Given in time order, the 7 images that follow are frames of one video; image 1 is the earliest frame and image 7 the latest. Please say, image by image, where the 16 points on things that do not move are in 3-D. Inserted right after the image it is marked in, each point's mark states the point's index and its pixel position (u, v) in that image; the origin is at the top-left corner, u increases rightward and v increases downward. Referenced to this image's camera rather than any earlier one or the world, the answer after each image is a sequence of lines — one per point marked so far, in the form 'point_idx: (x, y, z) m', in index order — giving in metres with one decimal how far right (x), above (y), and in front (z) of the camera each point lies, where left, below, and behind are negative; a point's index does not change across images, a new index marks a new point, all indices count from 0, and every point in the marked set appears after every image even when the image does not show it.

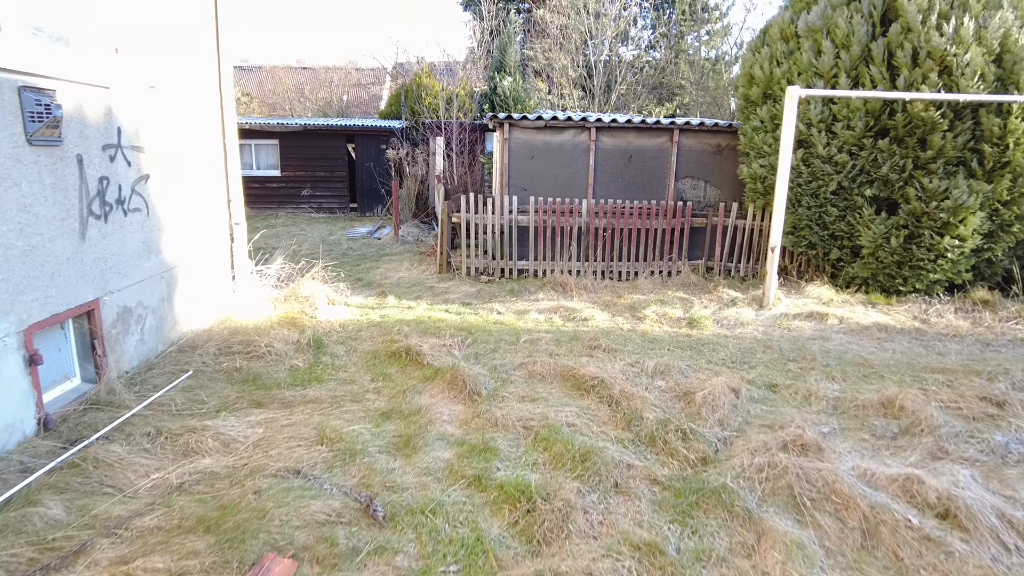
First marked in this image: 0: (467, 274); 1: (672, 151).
0: (-0.5, +0.2, +7.7) m
1: (+1.9, +1.6, +7.8) m
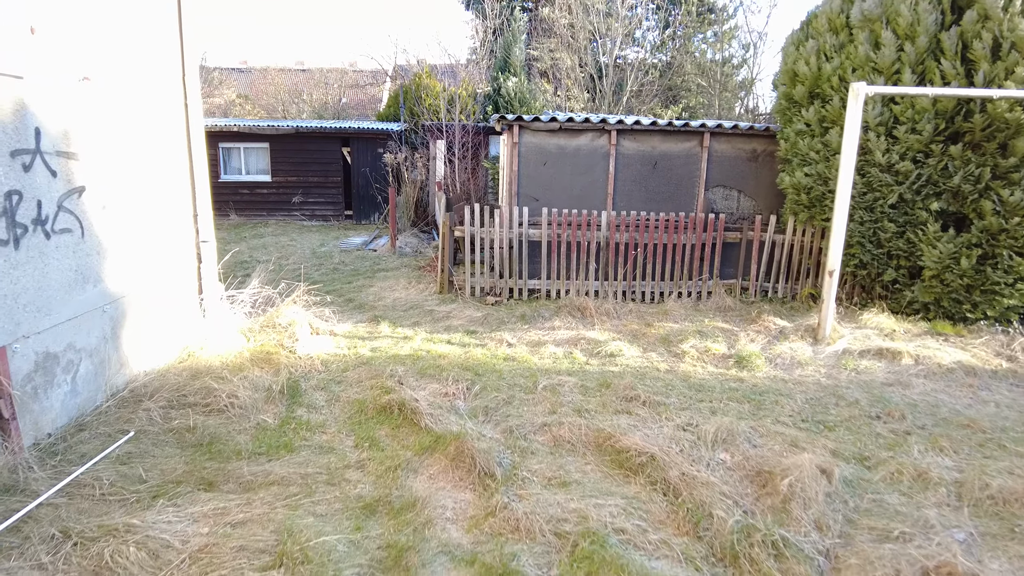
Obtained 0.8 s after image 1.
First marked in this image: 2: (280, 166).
0: (-0.4, -0.1, +6.9) m
1: (+2.0, +1.4, +6.9) m
2: (-4.8, +2.5, +13.5) m
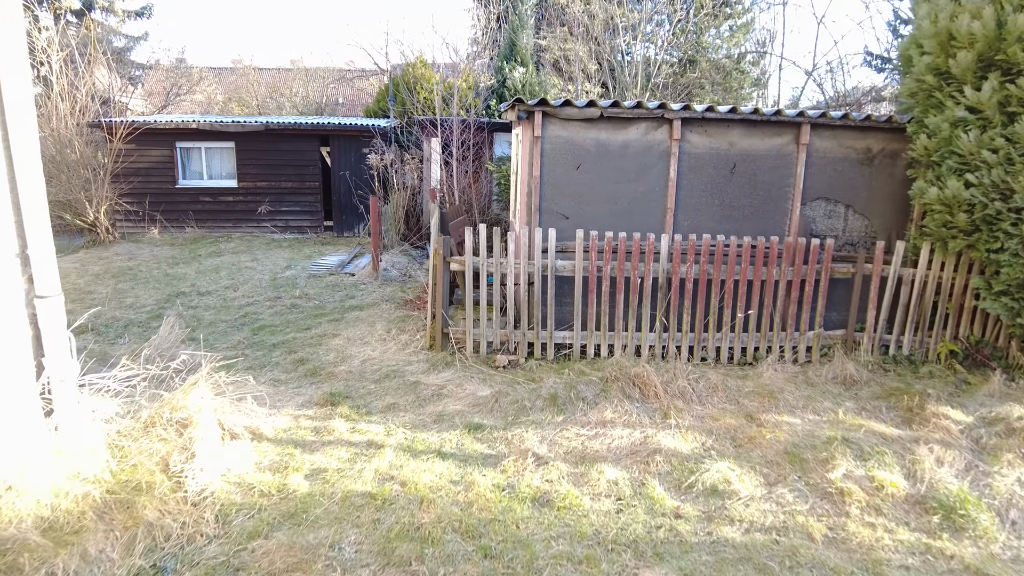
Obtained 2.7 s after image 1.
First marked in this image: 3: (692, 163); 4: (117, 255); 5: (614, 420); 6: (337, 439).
0: (-0.3, -0.5, +4.9) m
1: (+2.2, +1.0, +4.9) m
2: (-4.7, +2.1, +11.5) m
3: (+1.4, +0.9, +4.9) m
4: (-5.9, +0.5, +9.7) m
5: (+0.6, -0.7, +3.7) m
6: (-1.0, -0.8, +3.6) m
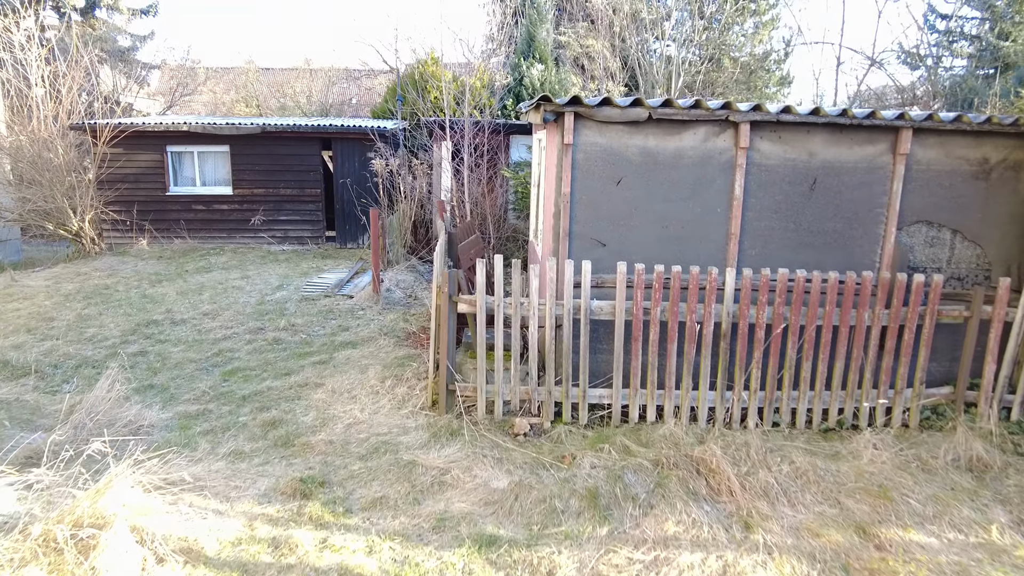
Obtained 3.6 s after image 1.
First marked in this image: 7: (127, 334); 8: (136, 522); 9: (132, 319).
0: (-0.1, -0.8, +3.9) m
1: (+2.3, +0.7, +3.9) m
2: (-4.4, +1.8, +10.6) m
3: (+1.5, +0.7, +3.9) m
4: (-5.6, +0.2, +8.8) m
5: (+0.7, -1.0, +2.7) m
6: (-0.8, -1.1, +2.6) m
7: (-3.4, -0.4, +5.8) m
8: (-1.4, -1.0, +2.6) m
9: (-3.7, -0.3, +6.3) m
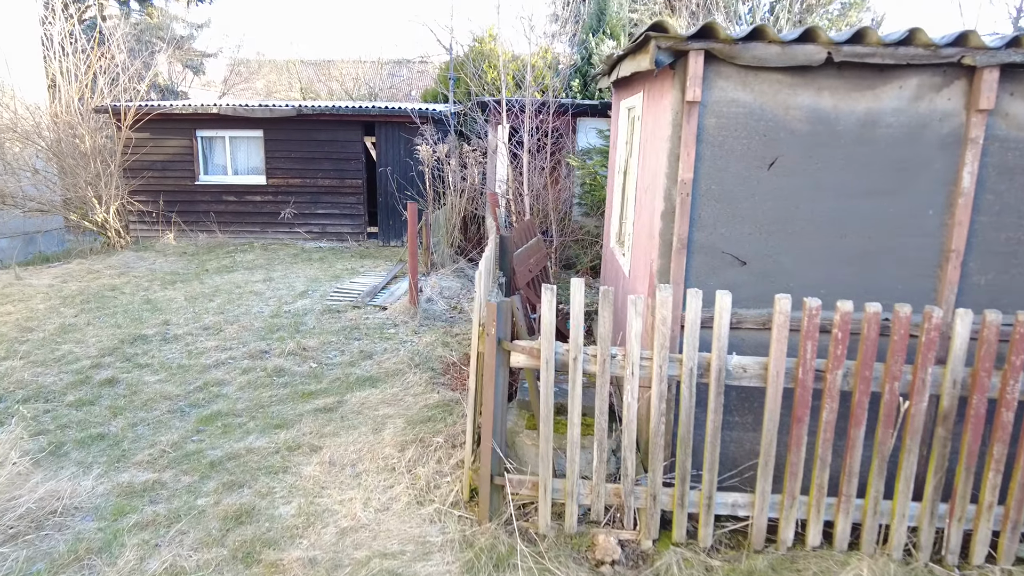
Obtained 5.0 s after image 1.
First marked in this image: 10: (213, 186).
0: (+0.2, -0.9, +2.5) m
1: (+2.6, +0.5, +2.3) m
2: (-3.4, +1.8, +9.6) m
3: (+1.8, +0.5, +2.4) m
4: (-4.9, +0.2, +7.9) m
5: (+0.9, -1.2, +1.3) m
6: (-0.7, -1.2, +1.3) m
7: (-2.9, -0.5, +4.7) m
8: (-1.2, -1.1, +1.4) m
9: (-3.1, -0.4, +5.2) m
10: (-4.5, +1.5, +9.7) m
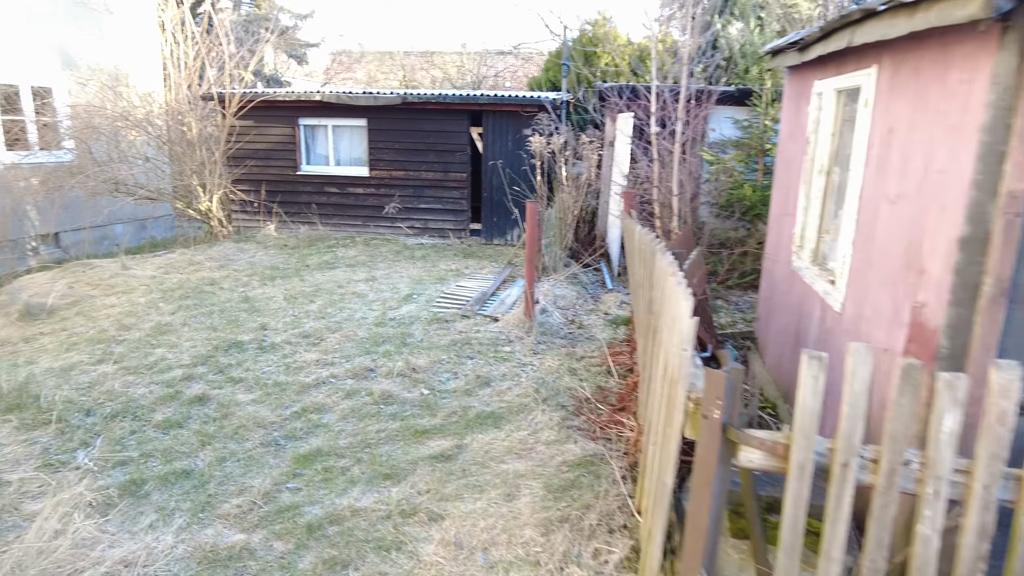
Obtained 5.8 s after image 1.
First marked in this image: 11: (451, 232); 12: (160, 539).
0: (+0.7, -1.1, +1.8) m
1: (+3.2, +0.2, +1.2) m
2: (-1.8, +1.9, +9.1) m
3: (+2.4, +0.3, +1.4) m
4: (-3.5, +0.3, +7.6) m
5: (+1.3, -1.4, +0.4) m
6: (-0.2, -1.4, +0.6) m
7: (-2.1, -0.5, +4.2) m
8: (-0.8, -1.2, +0.8) m
9: (-2.2, -0.4, +4.8) m
10: (-2.9, +1.6, +9.4) m
11: (-0.9, +0.8, +9.2) m
12: (-1.3, -1.0, +2.5) m
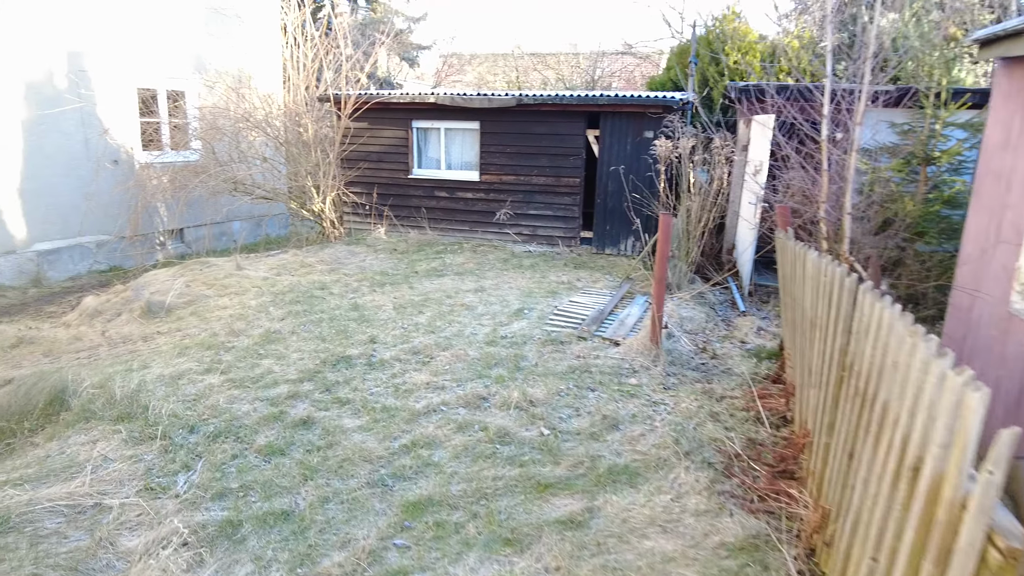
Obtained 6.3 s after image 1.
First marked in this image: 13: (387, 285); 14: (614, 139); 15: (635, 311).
0: (+1.1, -1.2, +1.2) m
1: (+3.5, 0.0, +0.3) m
2: (-0.3, +1.8, +8.8) m
3: (+2.8, 0.0, +0.6) m
4: (-2.2, +0.3, +7.6) m
5: (+1.4, -1.6, -0.3) m
6: (-0.1, -1.5, +0.2) m
7: (-1.3, -0.6, +4.0) m
8: (-0.6, -1.3, +0.4) m
9: (-1.3, -0.4, +4.6) m
10: (-1.3, +1.5, +9.3) m
11: (+0.6, +0.7, +8.8) m
12: (-0.9, -1.0, +2.2) m
13: (-1.3, 0.0, +6.5) m
14: (+1.3, +1.8, +8.1) m
15: (+1.0, -0.2, +5.5) m
